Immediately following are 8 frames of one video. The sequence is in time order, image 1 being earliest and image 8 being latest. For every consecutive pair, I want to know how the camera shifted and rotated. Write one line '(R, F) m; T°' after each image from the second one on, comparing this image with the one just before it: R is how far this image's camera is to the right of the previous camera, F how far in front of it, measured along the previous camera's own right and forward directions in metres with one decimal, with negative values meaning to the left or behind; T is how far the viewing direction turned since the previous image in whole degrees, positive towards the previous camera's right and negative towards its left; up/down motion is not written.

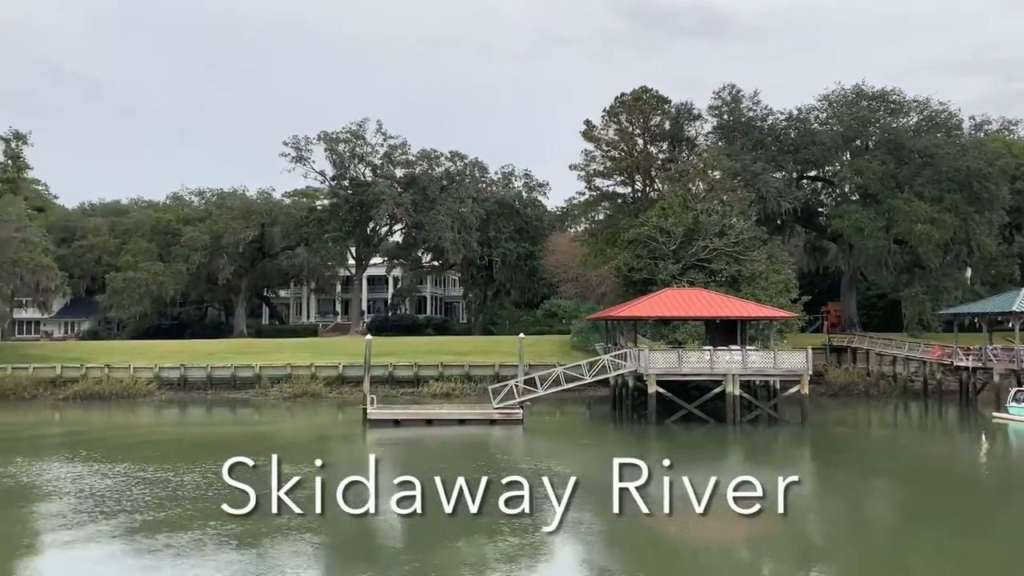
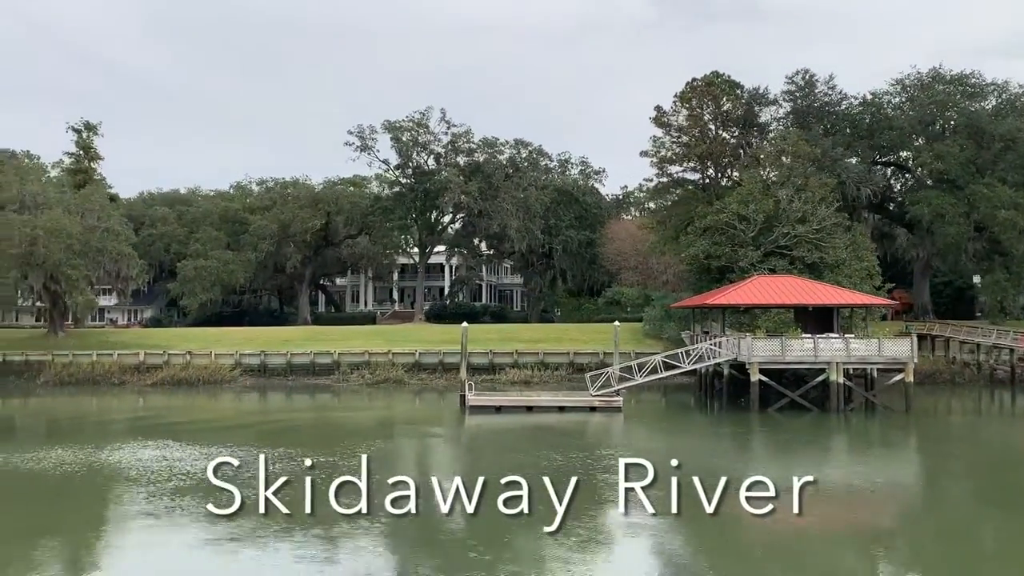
(-1.7, 0.0) m; -2°
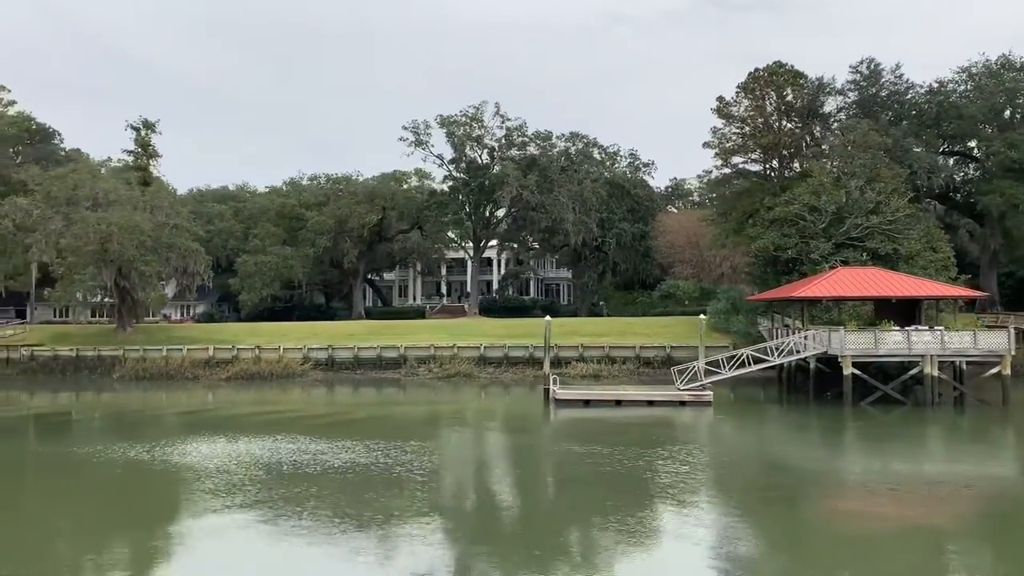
(-1.5, 0.0) m; -2°
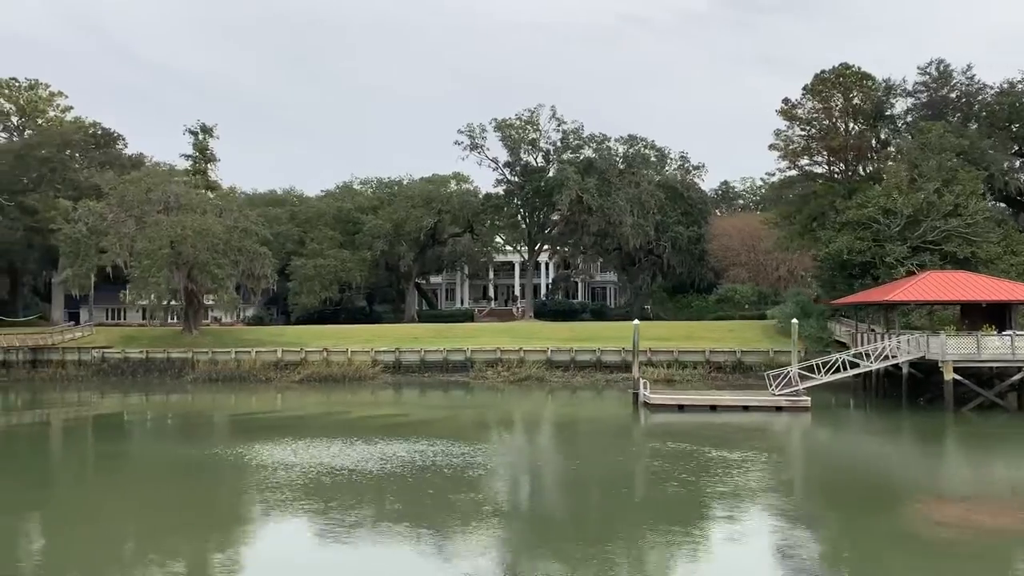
(-1.8, +0.1) m; -2°
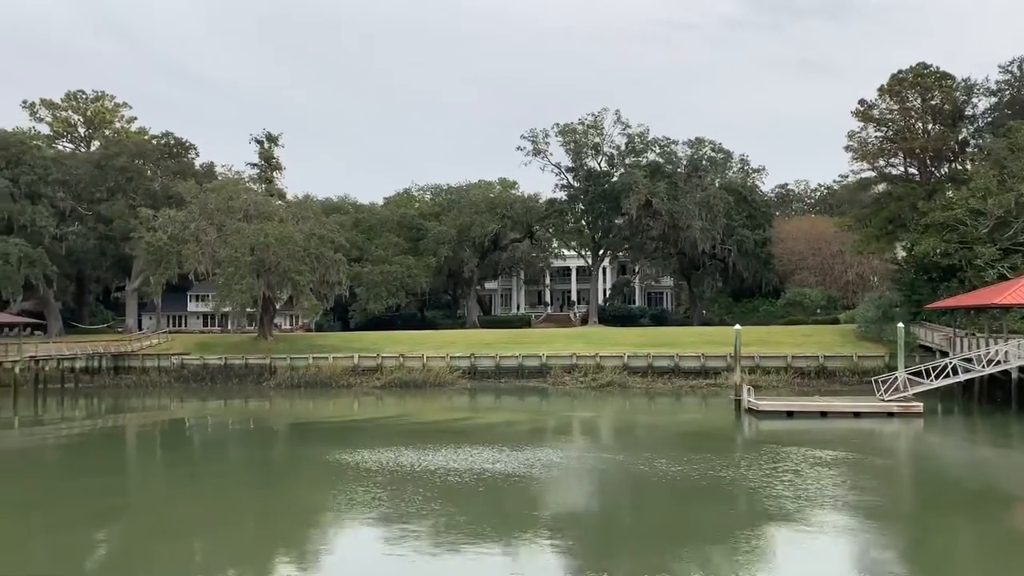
(-1.8, +0.1) m; -2°
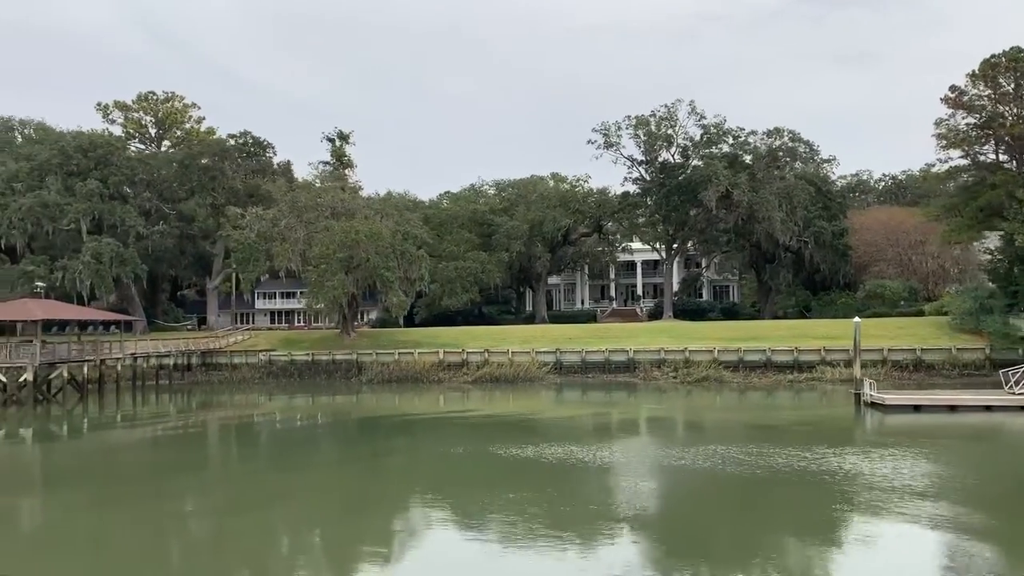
(-2.0, +0.1) m; -3°
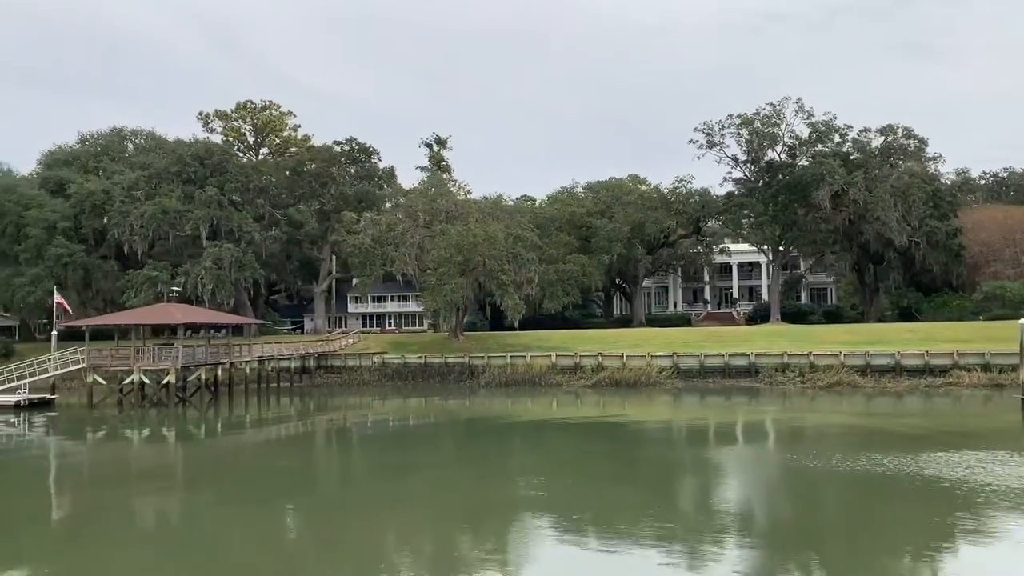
(-2.2, +0.2) m; -4°
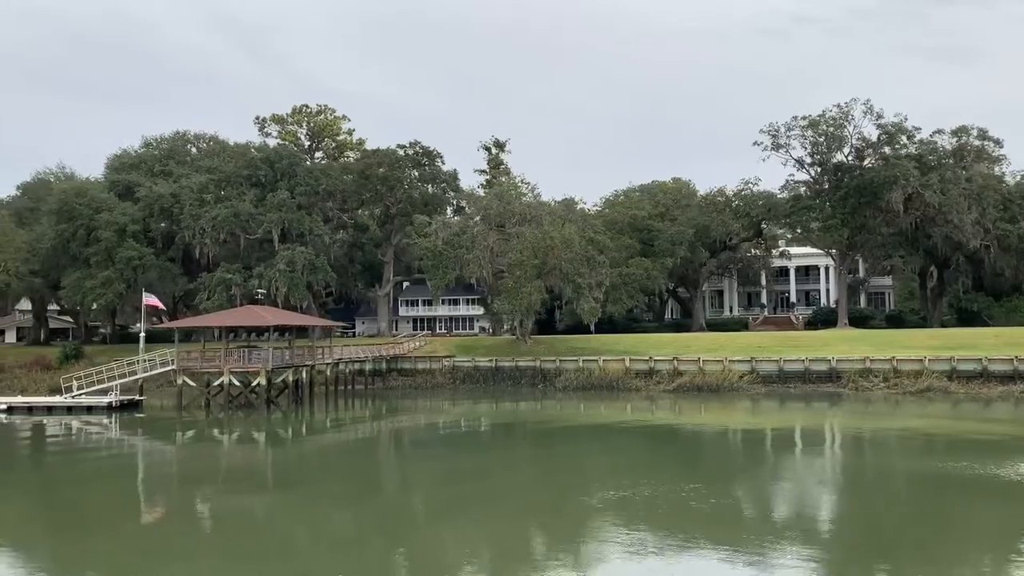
(-2.0, +0.2) m; -2°
